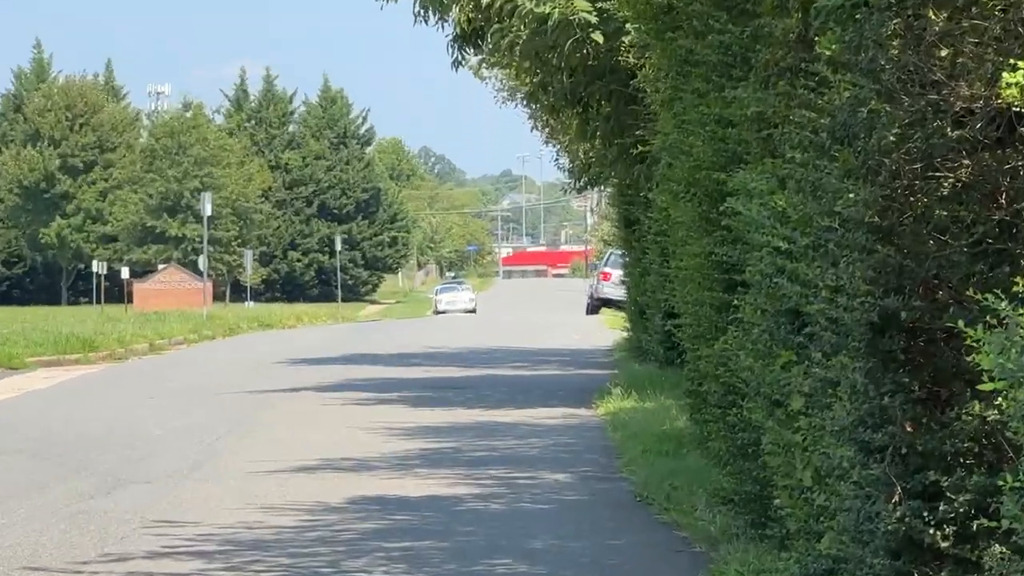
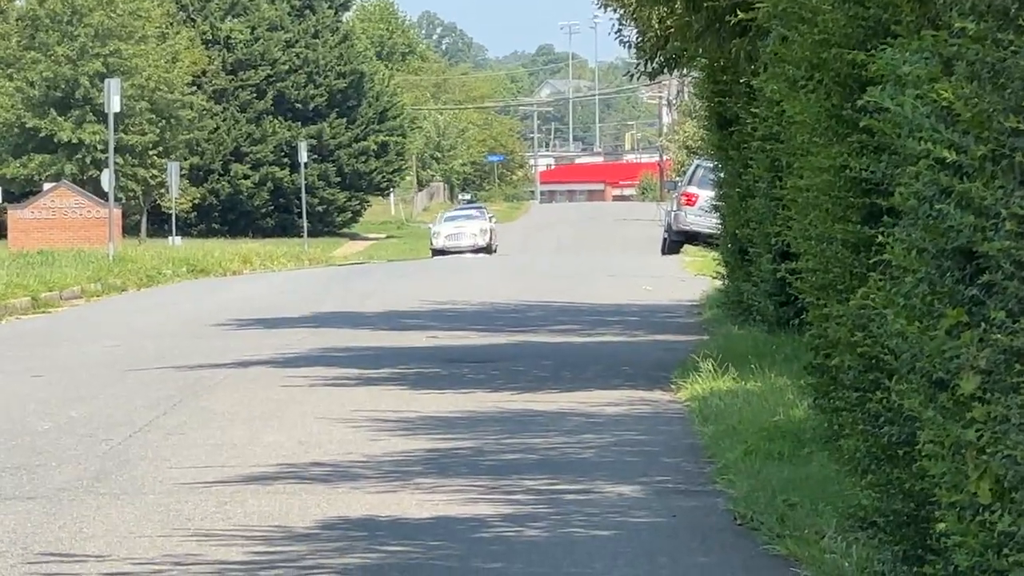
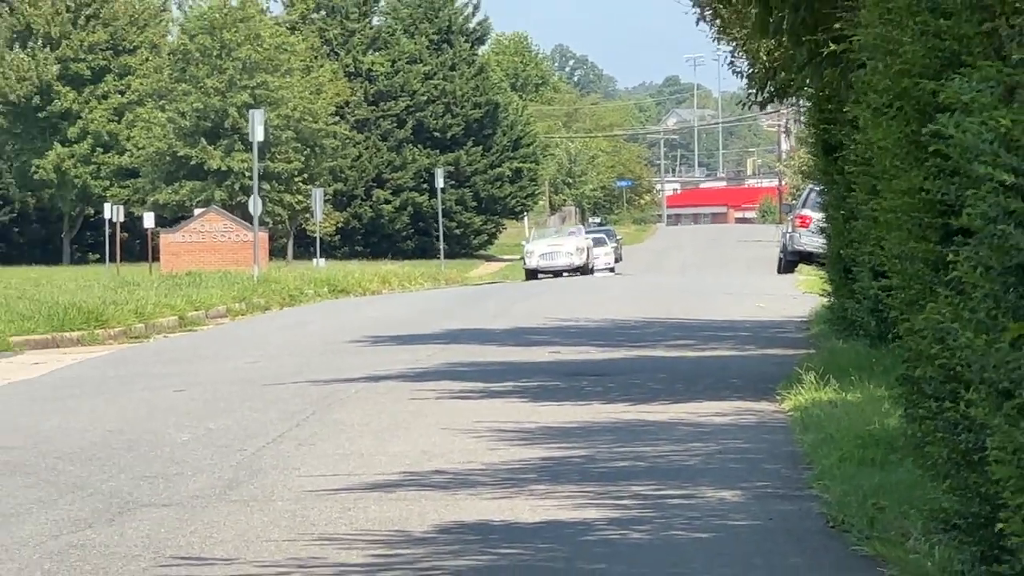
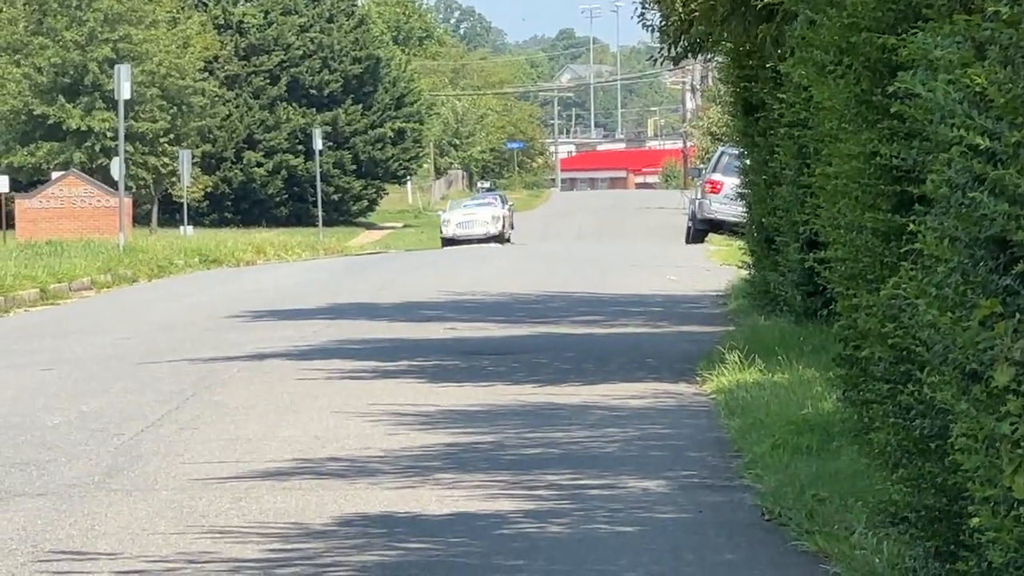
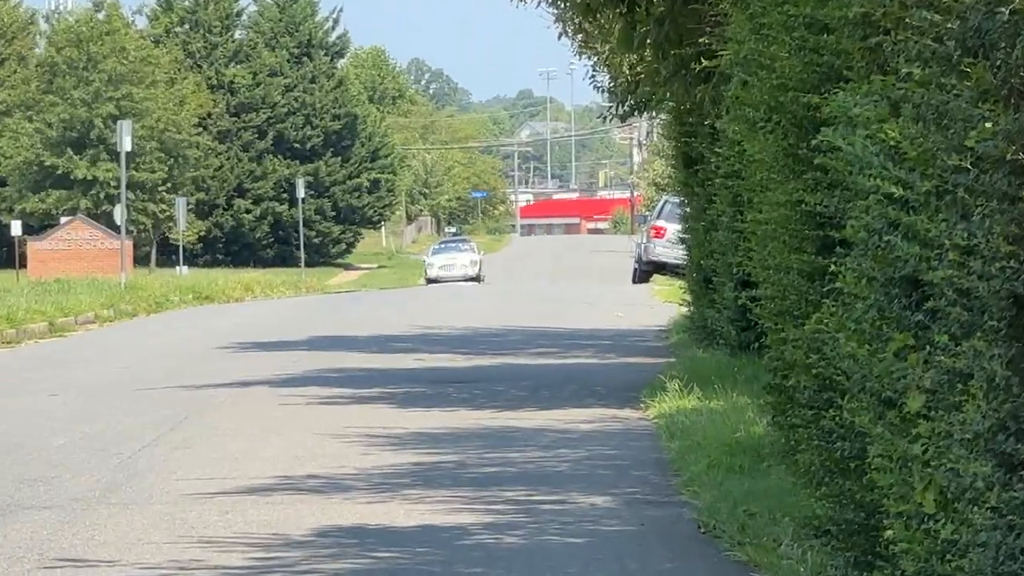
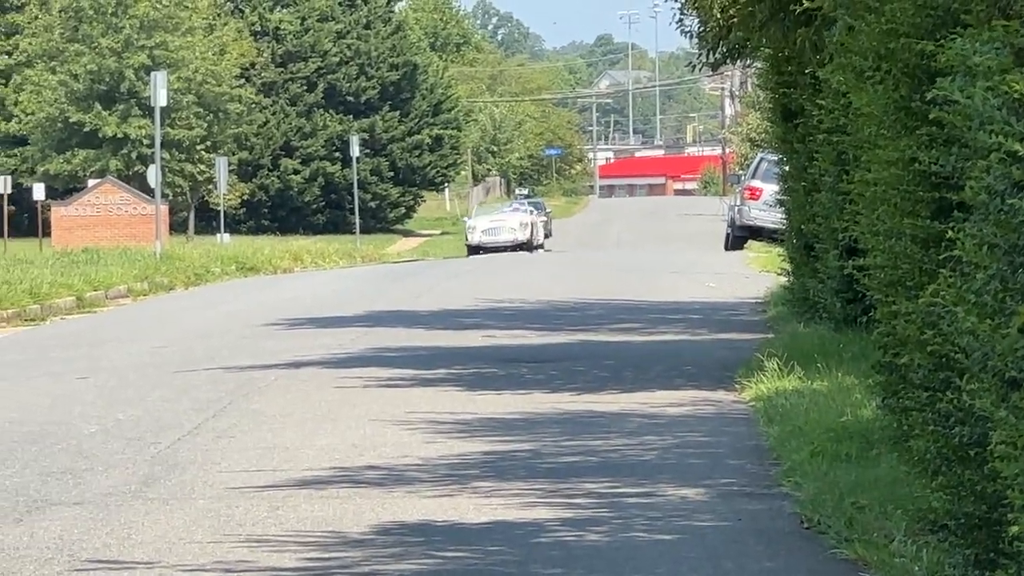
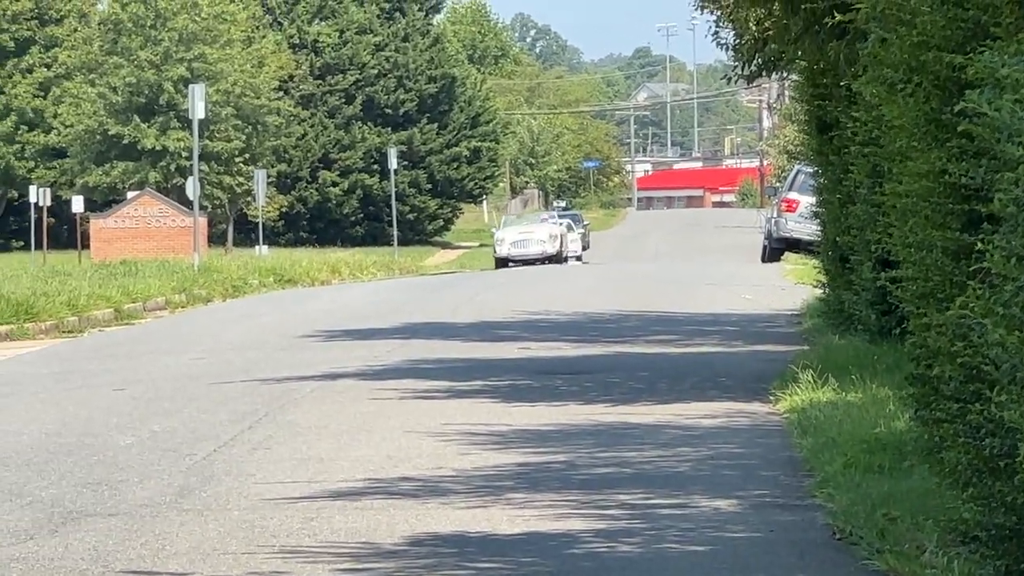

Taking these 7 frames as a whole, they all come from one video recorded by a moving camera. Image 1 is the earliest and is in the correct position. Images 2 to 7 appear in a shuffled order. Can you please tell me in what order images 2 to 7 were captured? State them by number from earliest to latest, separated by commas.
5, 2, 4, 6, 7, 3
